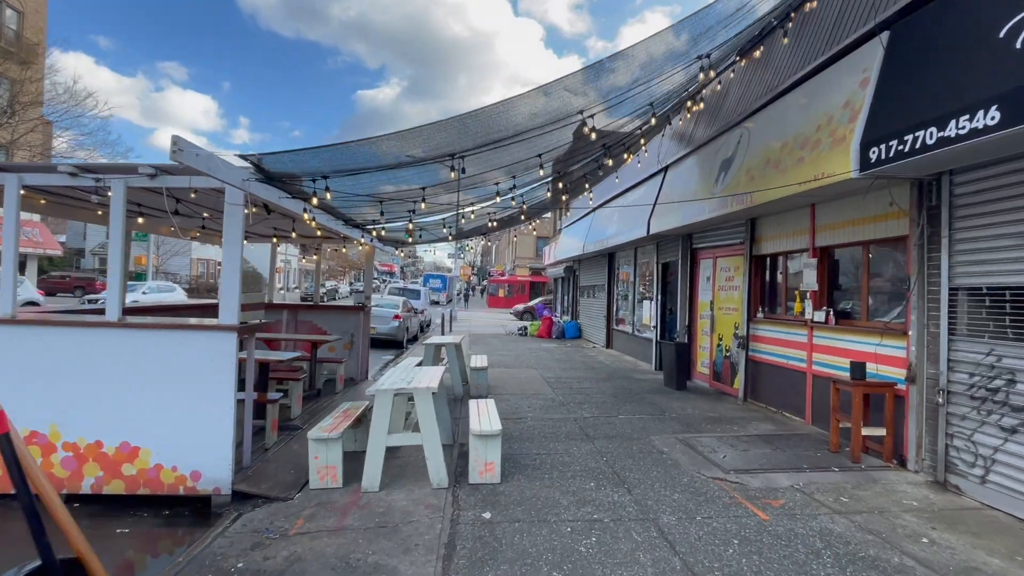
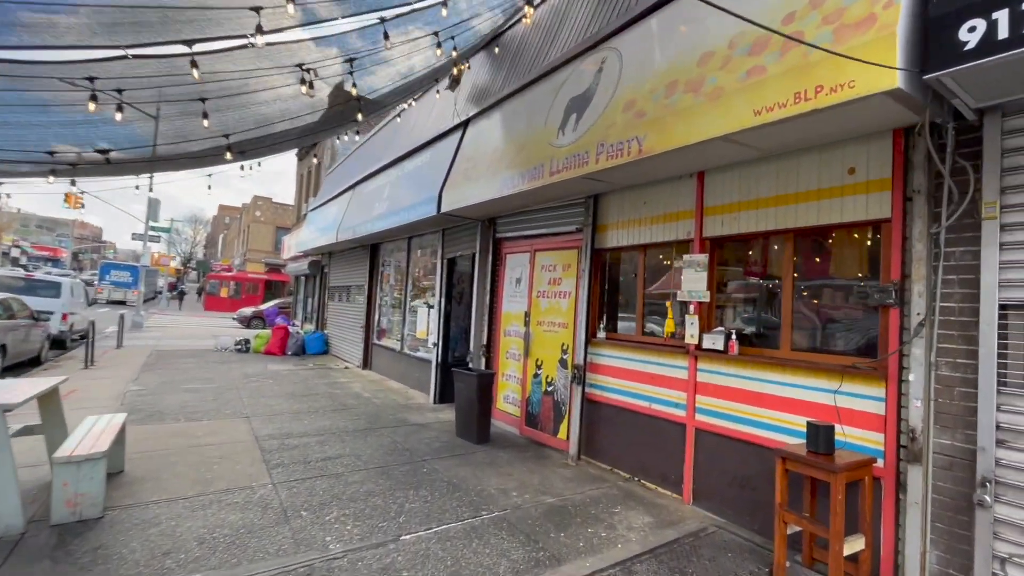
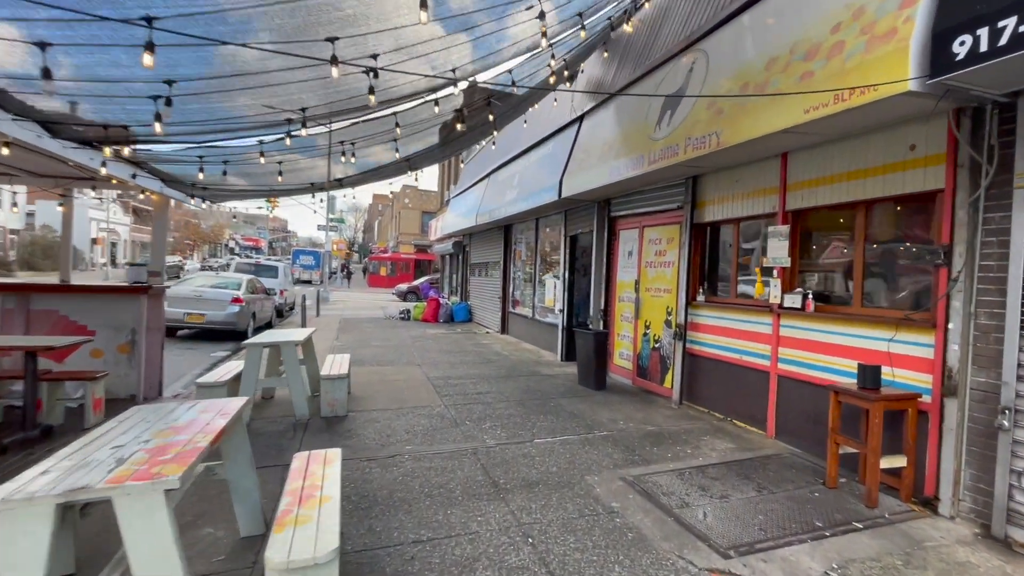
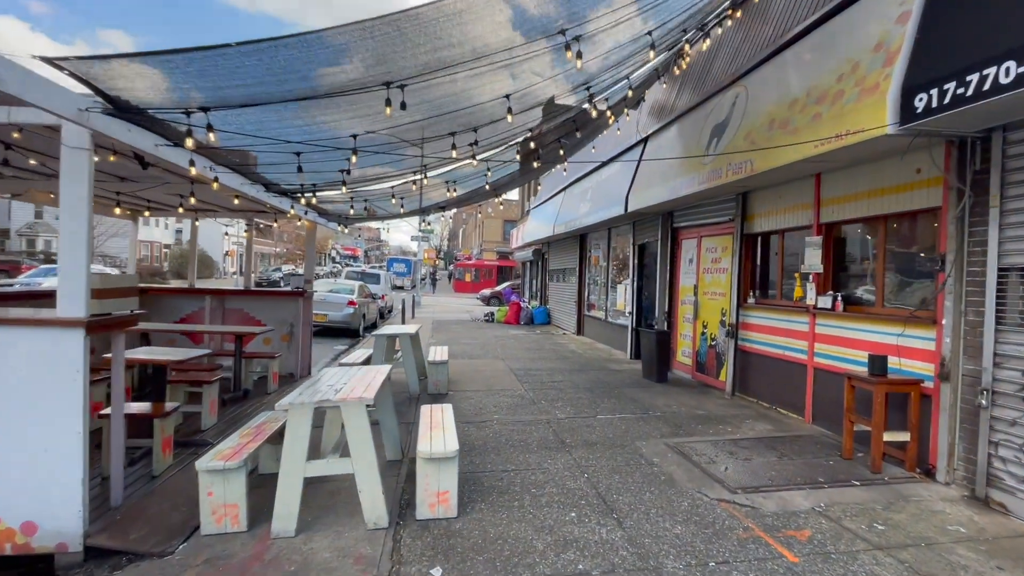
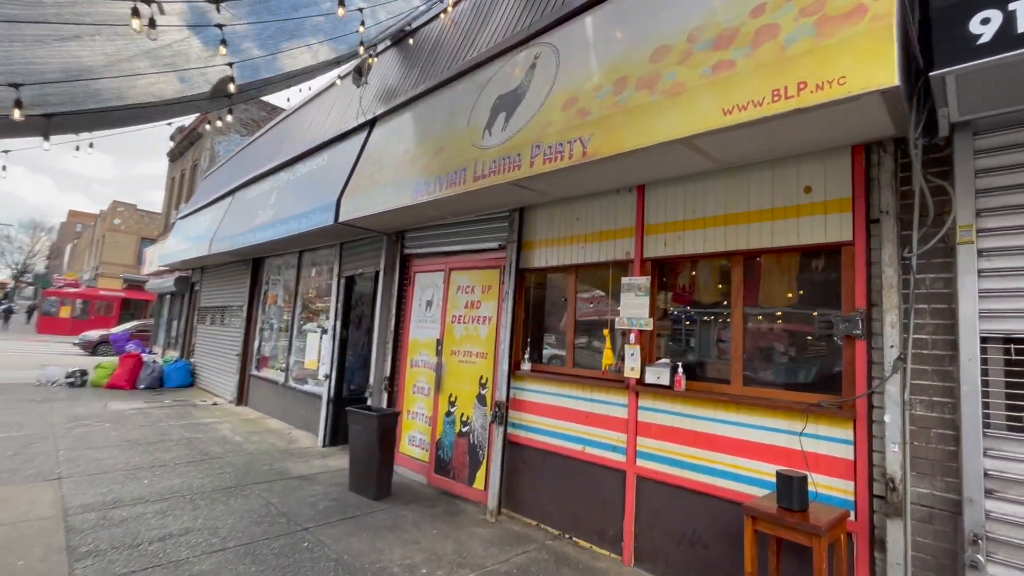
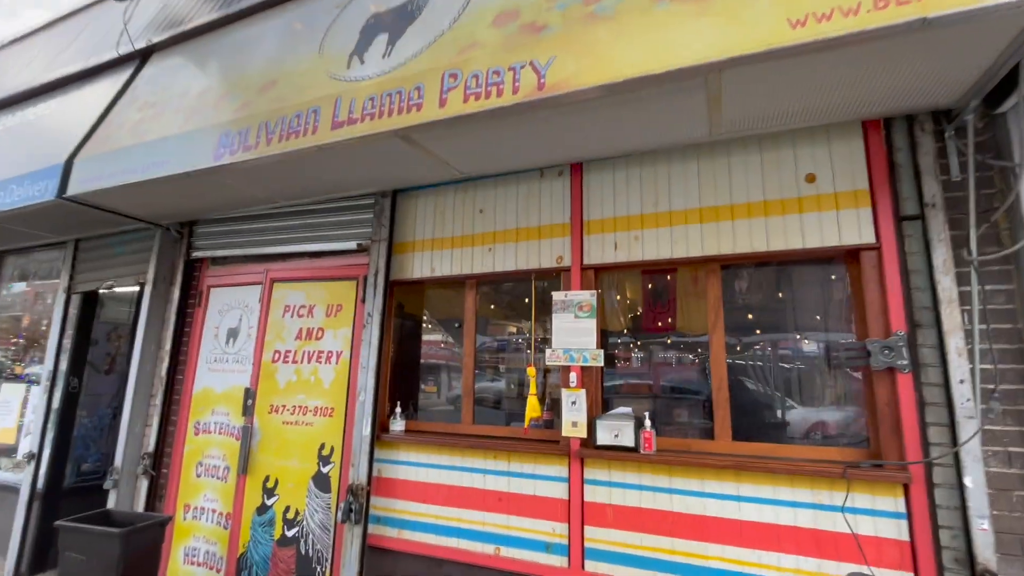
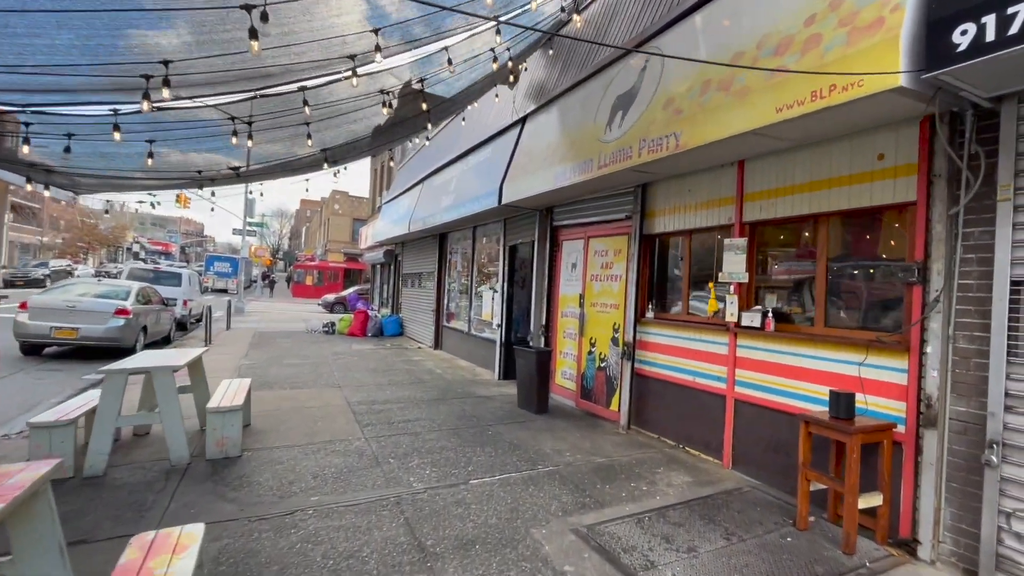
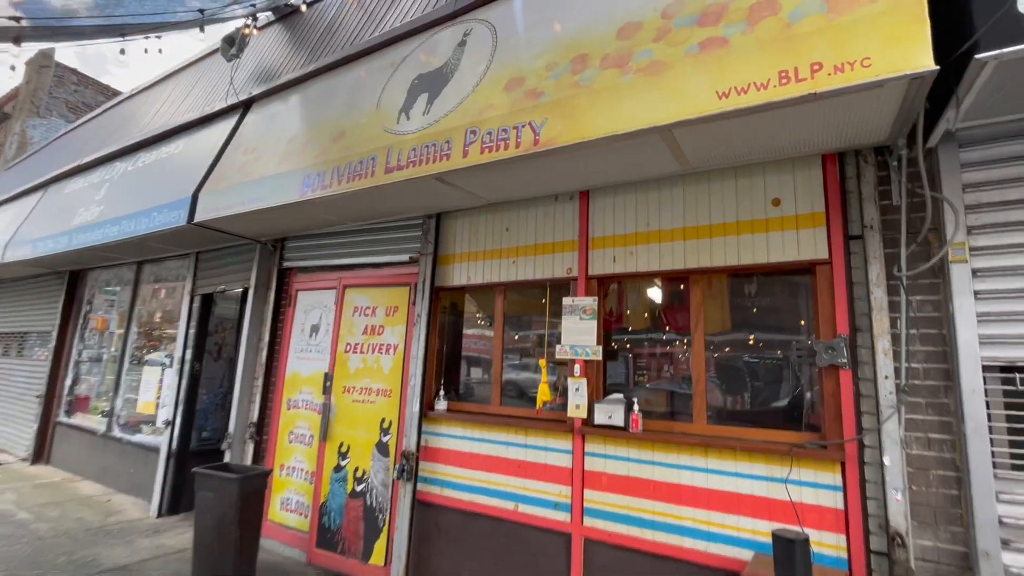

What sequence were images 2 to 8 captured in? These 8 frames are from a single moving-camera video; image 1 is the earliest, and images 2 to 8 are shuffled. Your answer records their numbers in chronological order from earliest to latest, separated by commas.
4, 3, 7, 2, 5, 8, 6
